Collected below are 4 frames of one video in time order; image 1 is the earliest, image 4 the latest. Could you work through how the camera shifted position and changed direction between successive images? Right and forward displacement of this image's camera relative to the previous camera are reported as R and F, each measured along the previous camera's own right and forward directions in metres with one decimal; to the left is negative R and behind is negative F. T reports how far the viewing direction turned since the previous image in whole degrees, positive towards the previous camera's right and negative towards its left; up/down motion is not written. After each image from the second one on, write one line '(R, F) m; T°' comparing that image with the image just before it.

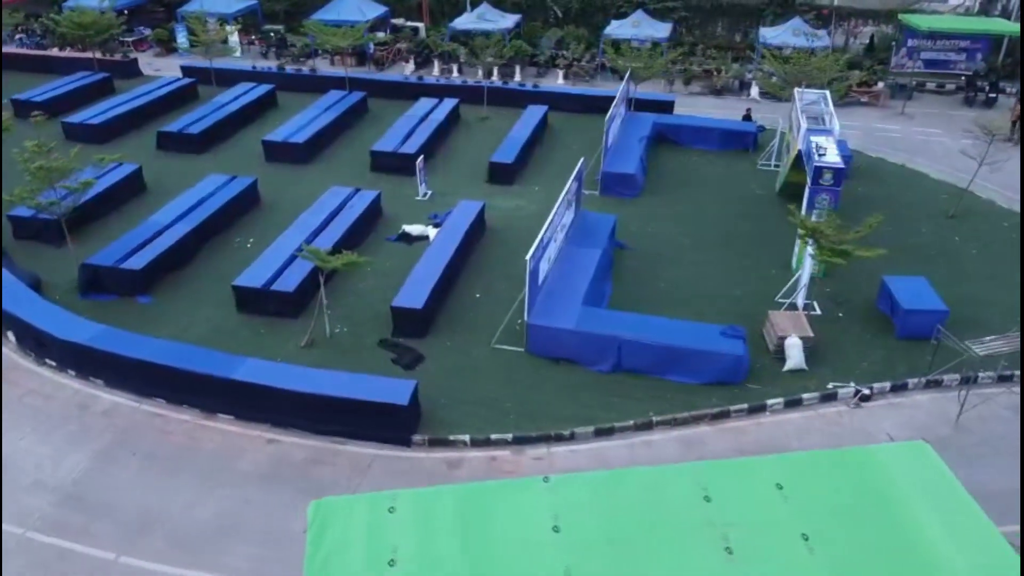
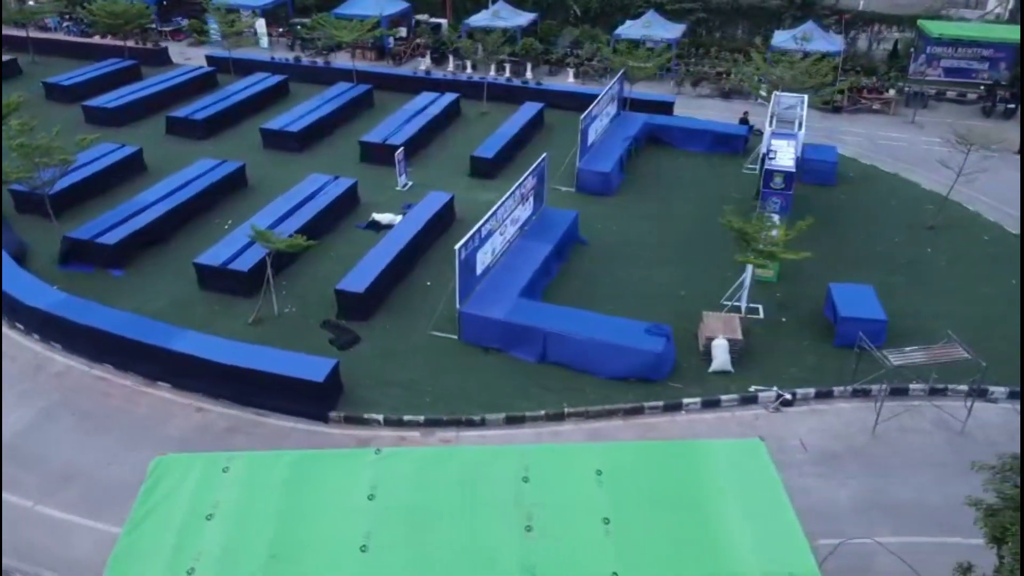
(+2.2, -0.2) m; -5°
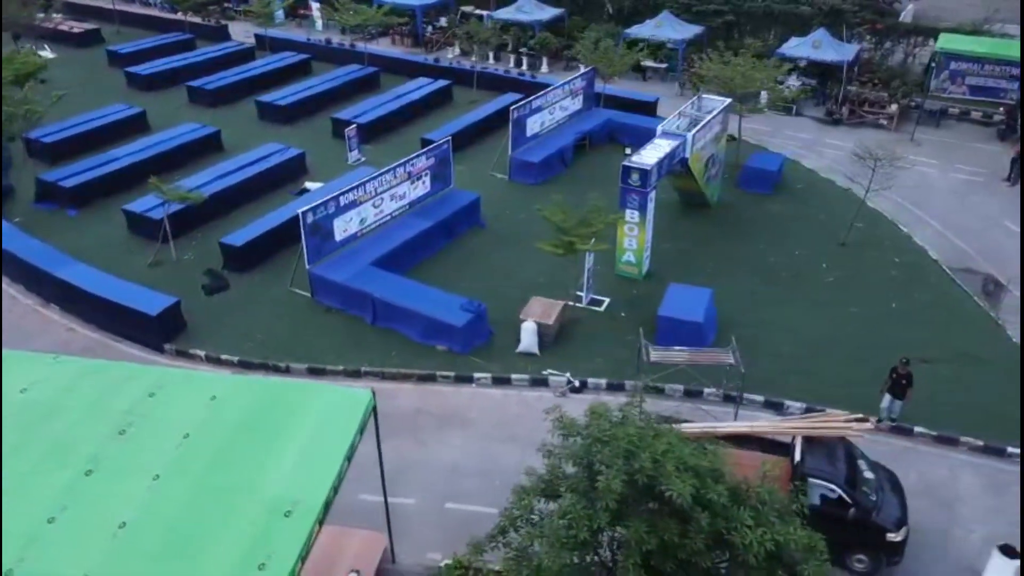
(+5.3, -0.3) m; -10°
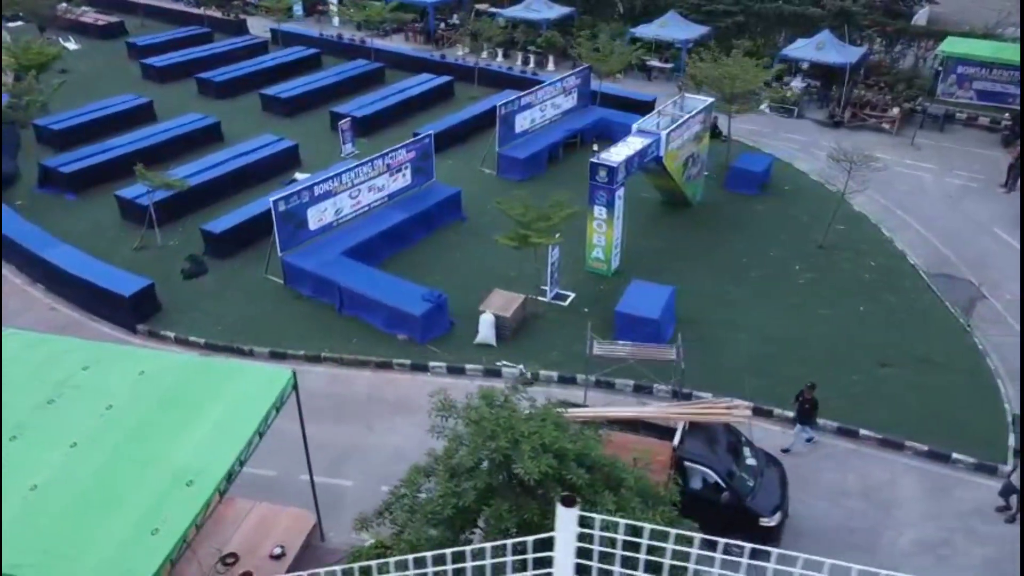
(+1.3, -0.2) m; -3°
